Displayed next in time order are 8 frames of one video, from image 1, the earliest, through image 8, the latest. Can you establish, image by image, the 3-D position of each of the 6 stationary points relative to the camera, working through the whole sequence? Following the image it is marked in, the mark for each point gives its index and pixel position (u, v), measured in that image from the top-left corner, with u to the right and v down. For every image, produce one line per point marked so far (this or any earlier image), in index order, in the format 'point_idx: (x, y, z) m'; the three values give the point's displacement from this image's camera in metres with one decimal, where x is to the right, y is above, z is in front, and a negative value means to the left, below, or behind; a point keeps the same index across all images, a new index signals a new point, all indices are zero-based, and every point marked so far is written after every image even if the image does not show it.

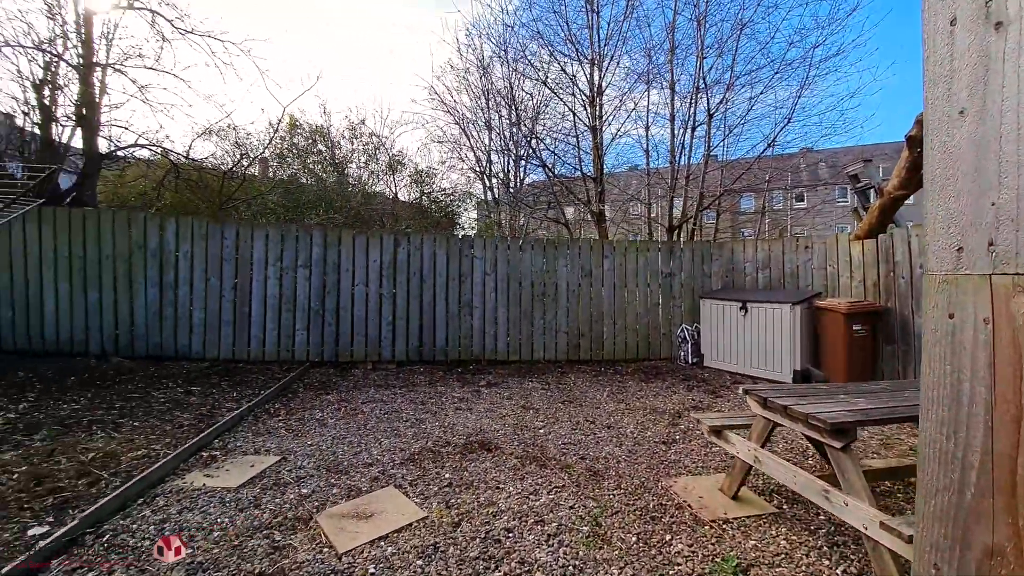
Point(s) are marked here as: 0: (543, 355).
0: (+0.4, -0.9, +5.8) m
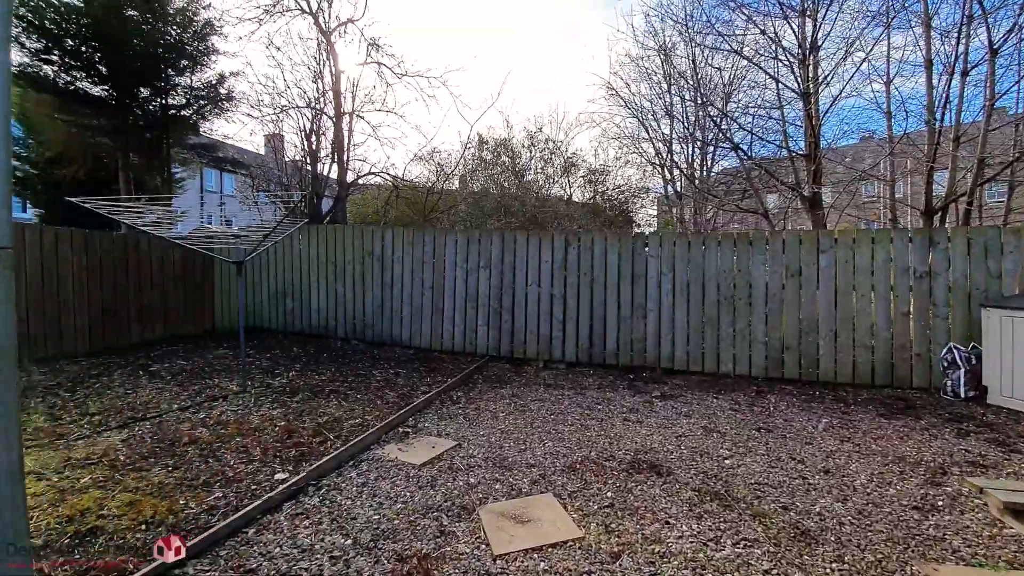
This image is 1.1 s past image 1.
0: (+2.6, -1.0, +5.0) m
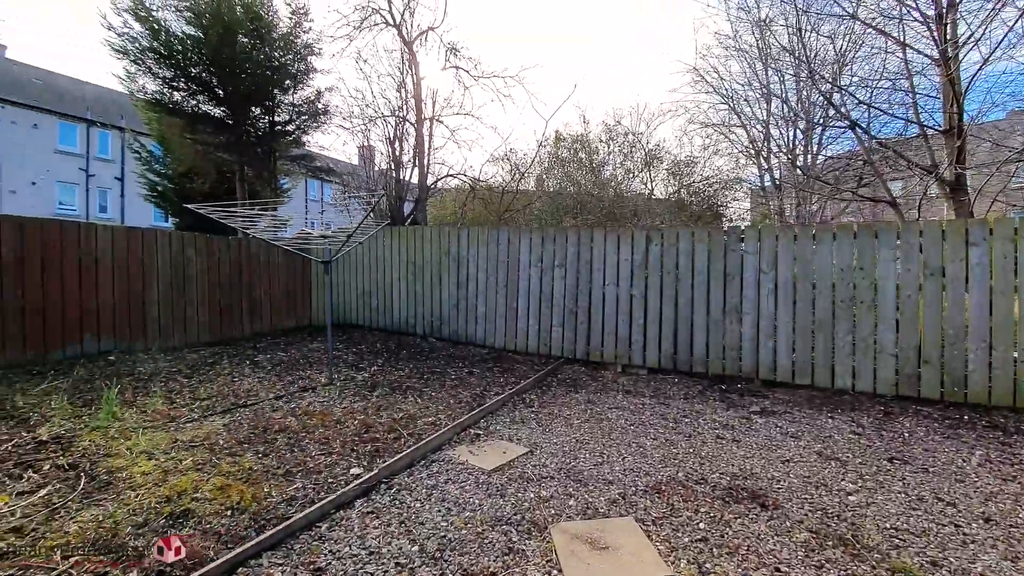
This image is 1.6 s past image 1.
0: (+3.4, -1.0, +4.2) m
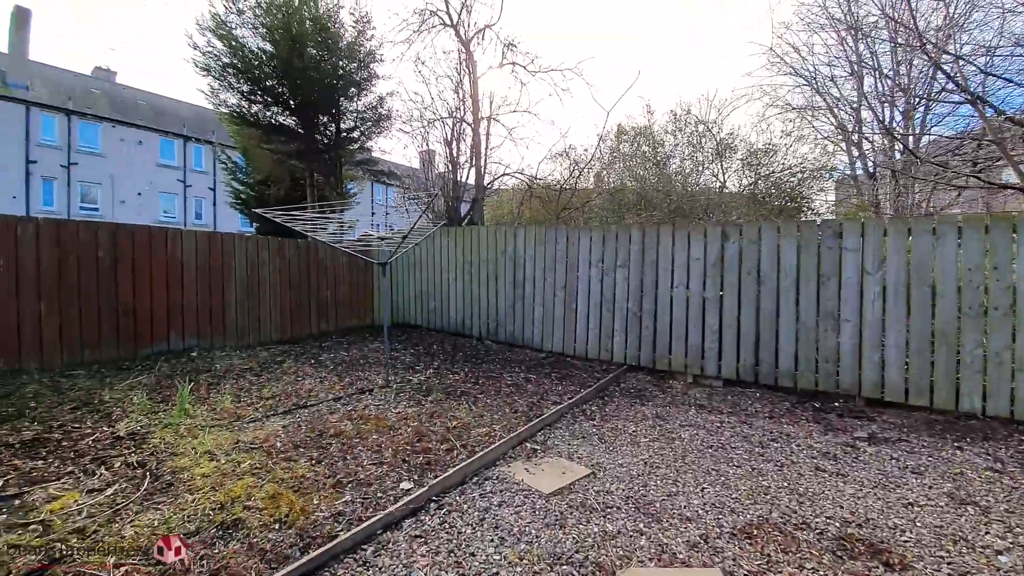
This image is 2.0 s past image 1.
0: (+4.0, -1.0, +3.5) m
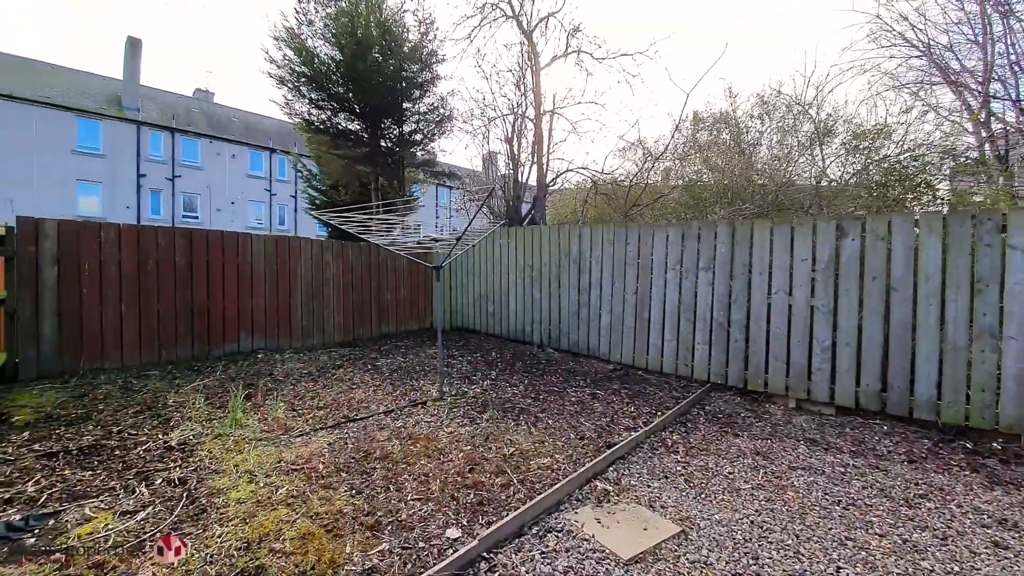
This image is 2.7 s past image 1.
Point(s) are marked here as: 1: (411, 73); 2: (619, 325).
0: (+4.4, -1.1, +2.5) m
1: (-2.1, +4.5, +8.6) m
2: (+1.3, -0.5, +5.1) m
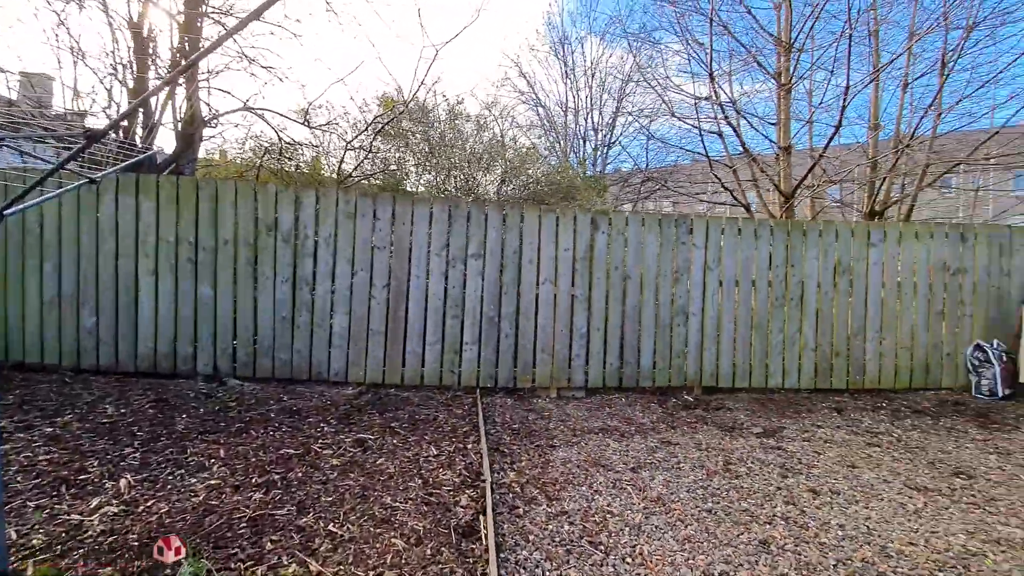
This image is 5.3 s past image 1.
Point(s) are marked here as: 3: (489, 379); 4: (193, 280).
0: (+2.7, -0.9, +4.1) m
1: (-6.3, +4.4, +3.6) m
2: (-1.4, -0.4, +3.7) m
3: (-0.2, -0.8, +3.8) m
4: (-2.8, +0.1, +3.6) m
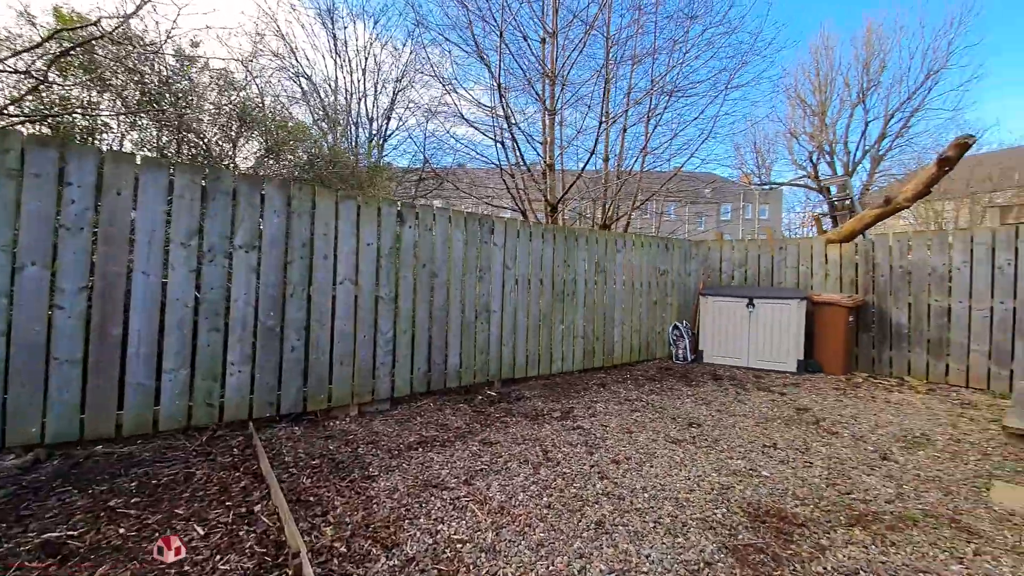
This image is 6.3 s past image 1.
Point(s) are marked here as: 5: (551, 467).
0: (+0.6, -0.9, +4.7) m
1: (-6.9, +4.3, -0.5) m
2: (-2.7, -0.4, +2.3) m
3: (-1.7, -0.9, +3.0) m
4: (-3.8, 0.0, +1.4) m
5: (+0.2, -1.1, +2.5) m
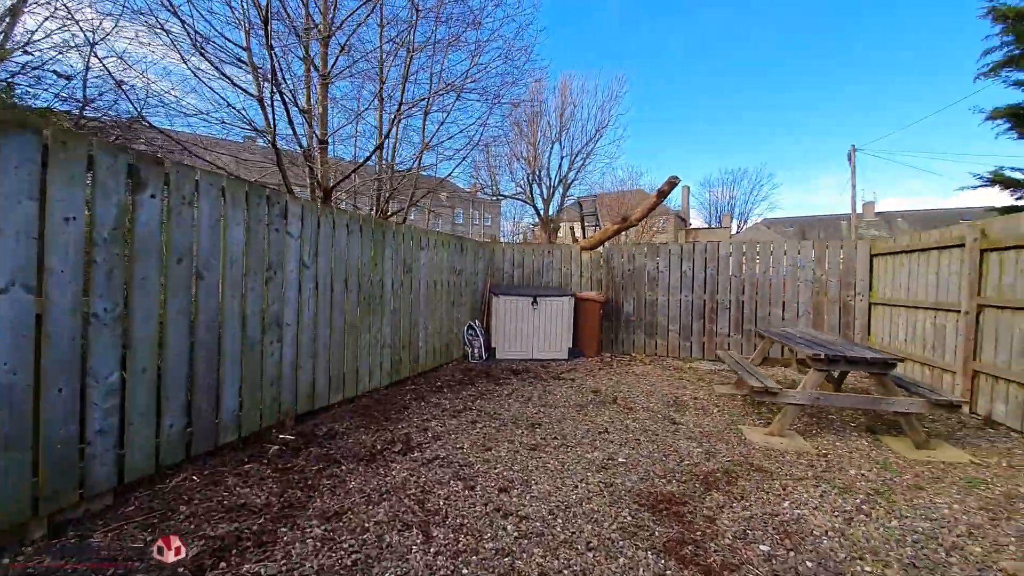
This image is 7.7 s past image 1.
0: (-1.4, -0.9, +4.0) m
1: (-4.4, +4.2, -4.7) m
2: (-2.5, -0.5, +0.1) m
3: (-2.2, -0.9, +1.2) m
4: (-3.0, -0.1, -1.3) m
5: (-0.3, -1.1, +2.0) m
